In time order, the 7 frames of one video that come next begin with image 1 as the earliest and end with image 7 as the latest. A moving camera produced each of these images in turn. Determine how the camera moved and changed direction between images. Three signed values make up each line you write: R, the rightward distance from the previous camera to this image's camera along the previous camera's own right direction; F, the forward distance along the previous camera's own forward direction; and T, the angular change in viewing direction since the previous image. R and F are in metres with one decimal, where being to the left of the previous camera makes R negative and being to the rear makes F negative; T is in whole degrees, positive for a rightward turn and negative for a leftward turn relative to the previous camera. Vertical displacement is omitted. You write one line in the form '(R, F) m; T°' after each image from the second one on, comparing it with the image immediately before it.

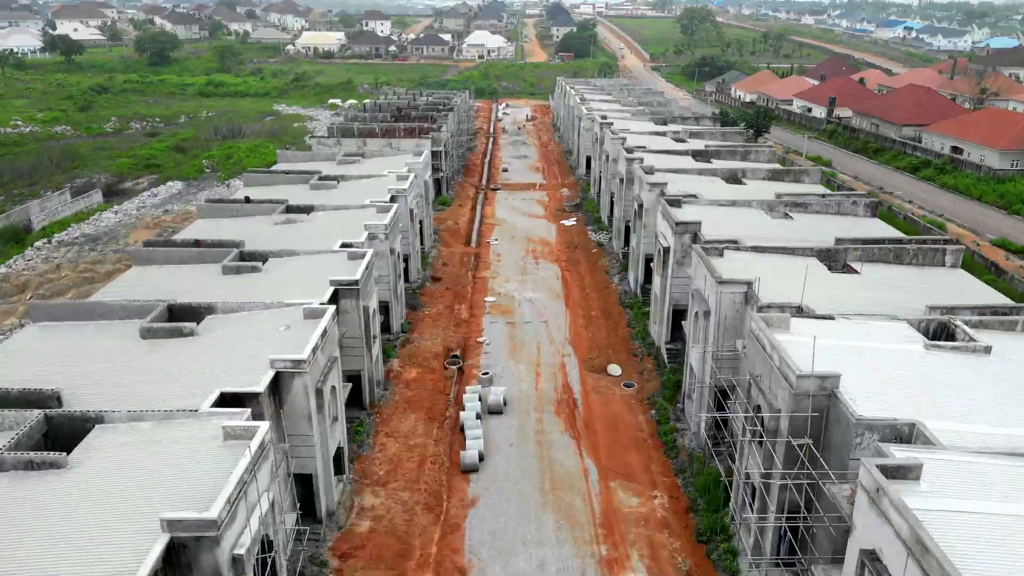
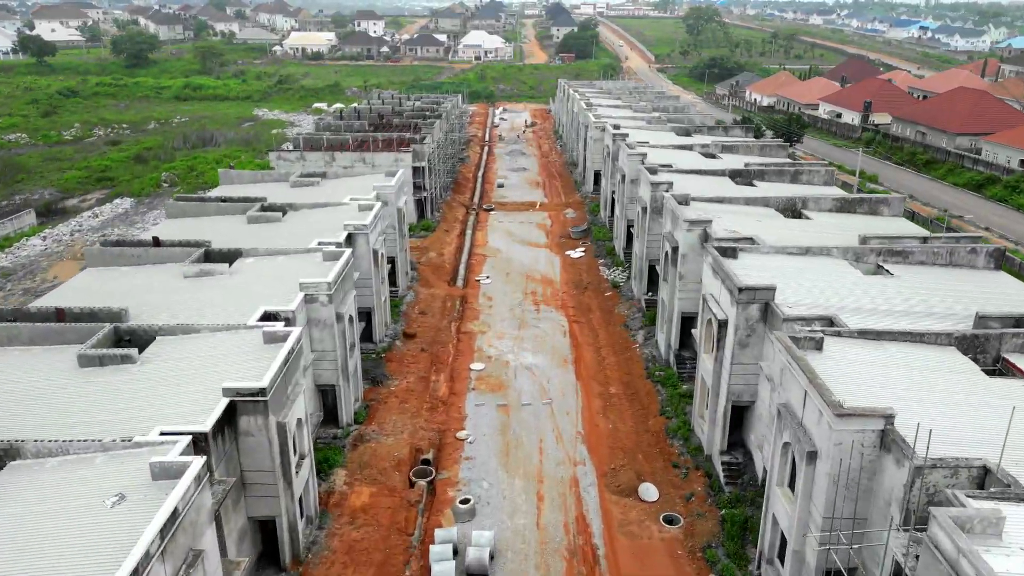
(+0.3, +9.3) m; 0°
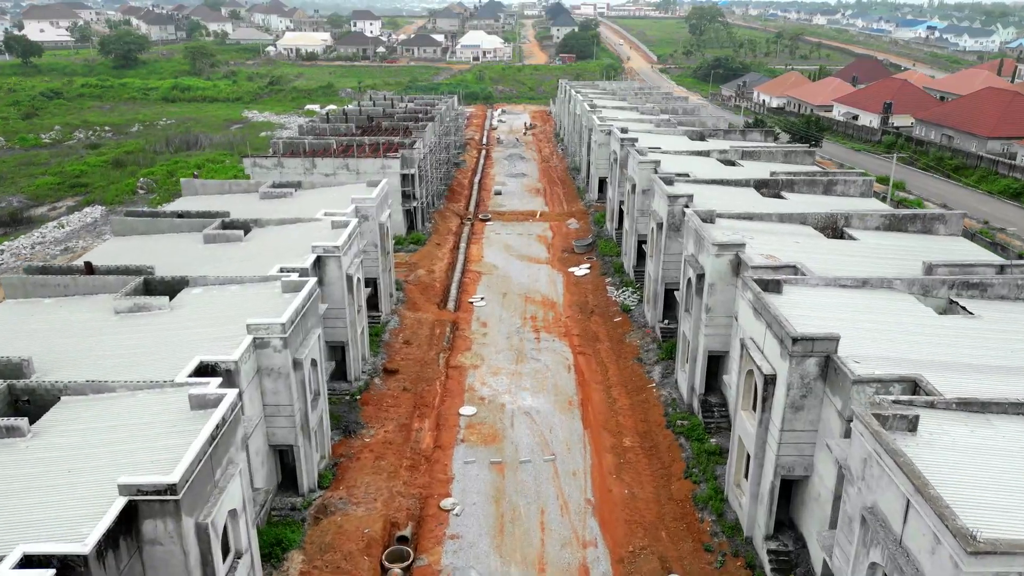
(+0.1, +4.4) m; 0°
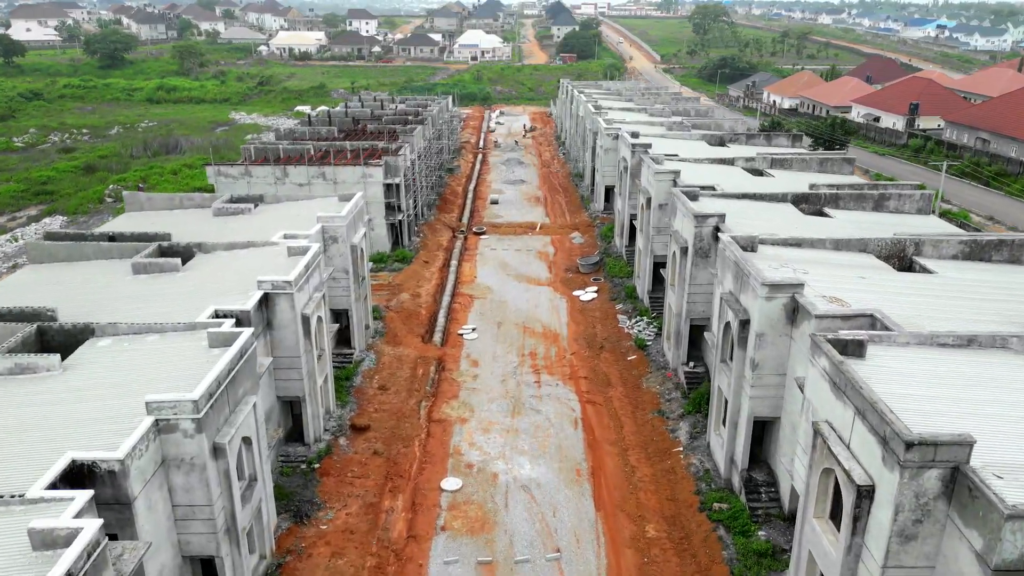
(+0.2, +5.1) m; 0°
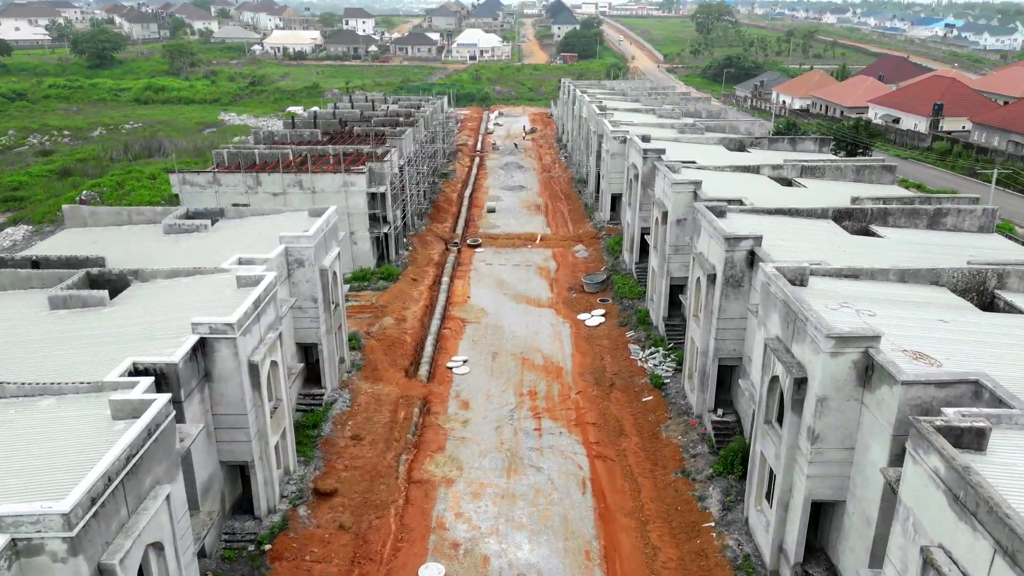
(+0.1, +4.1) m; 0°
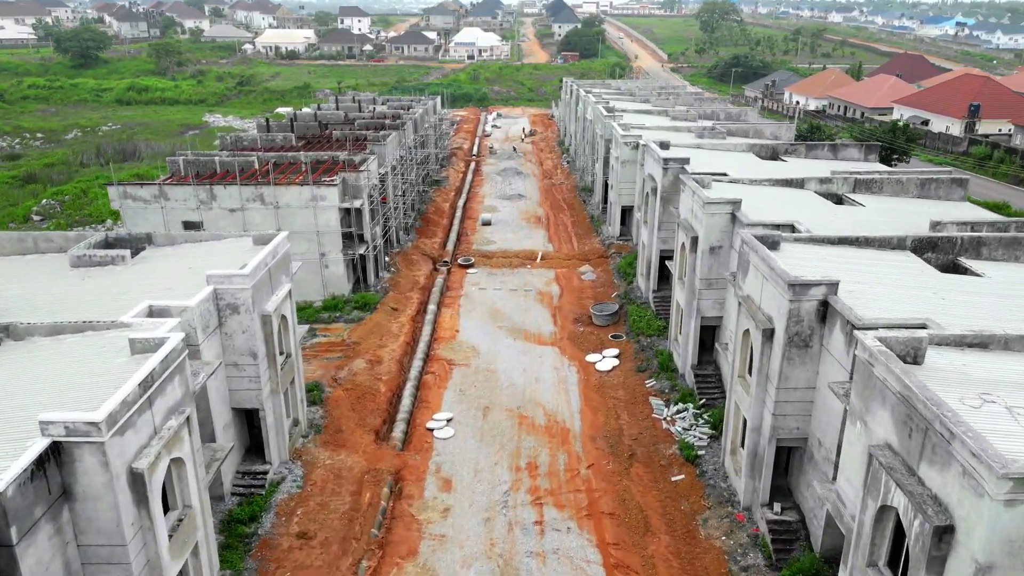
(+0.2, +5.3) m; 0°
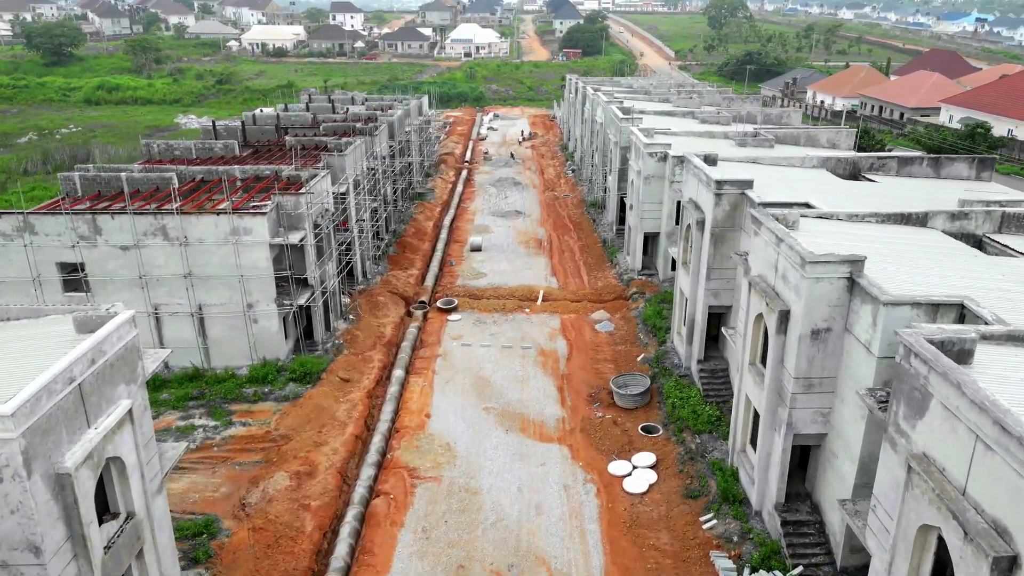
(+0.3, +8.4) m; 0°
